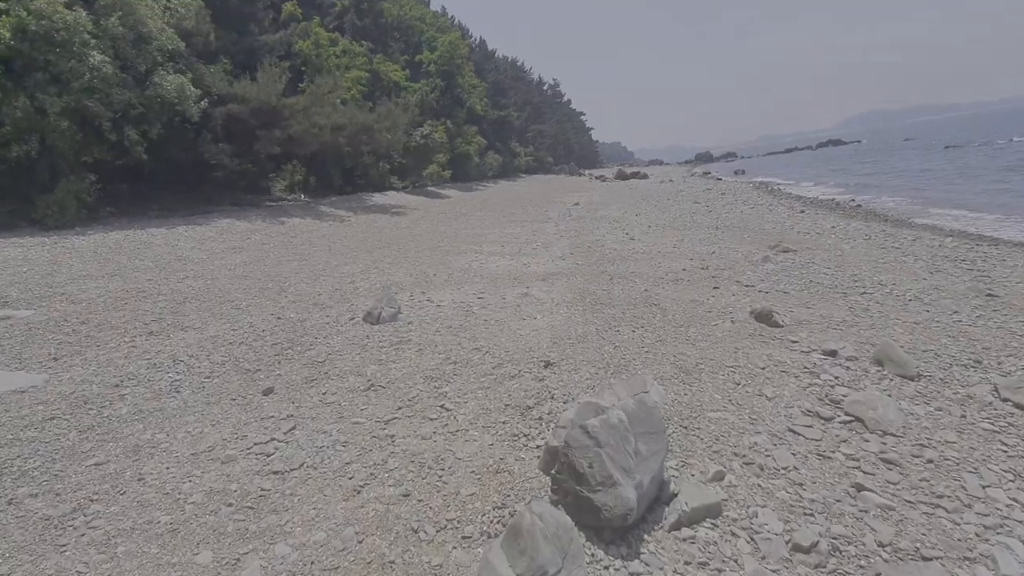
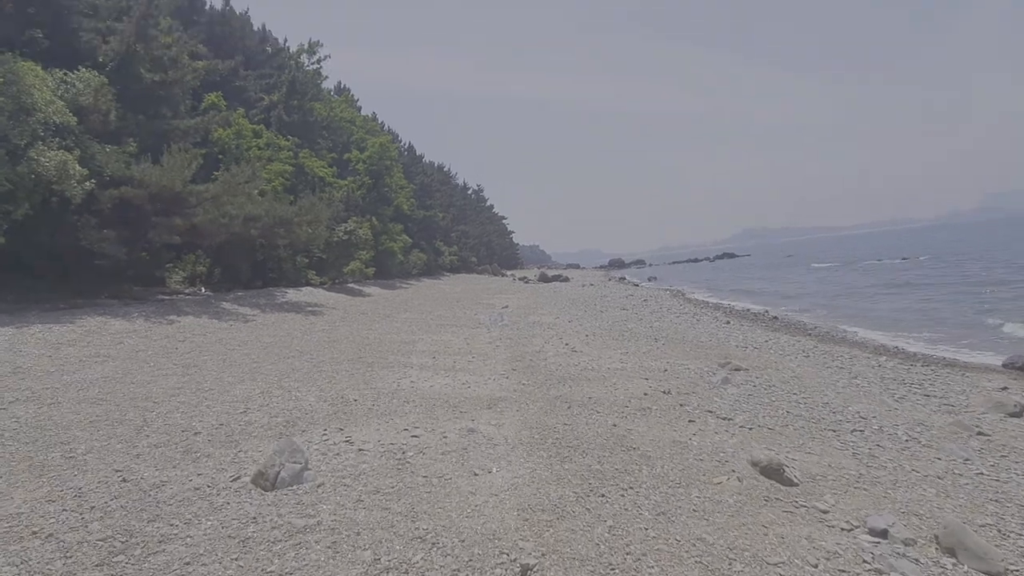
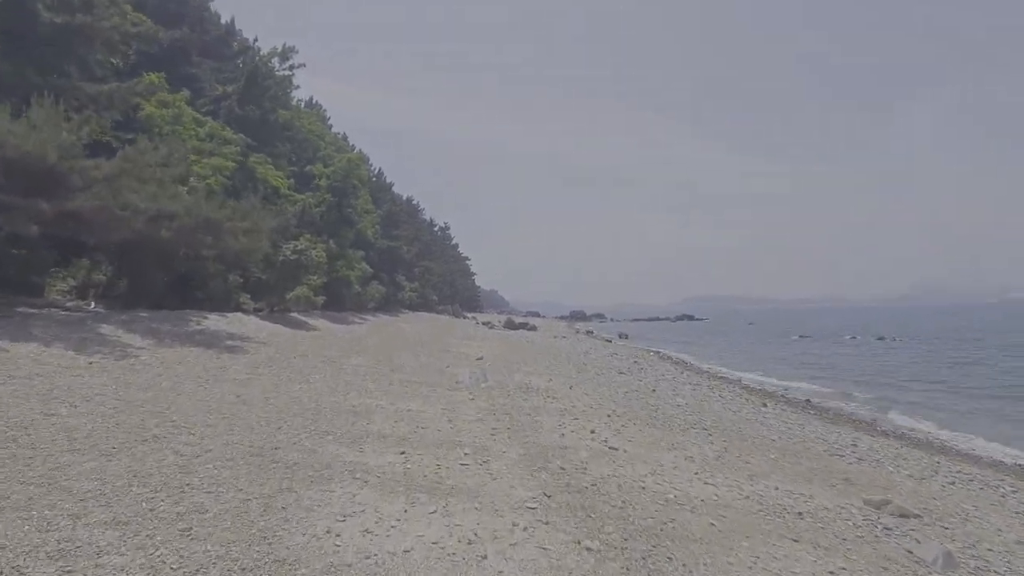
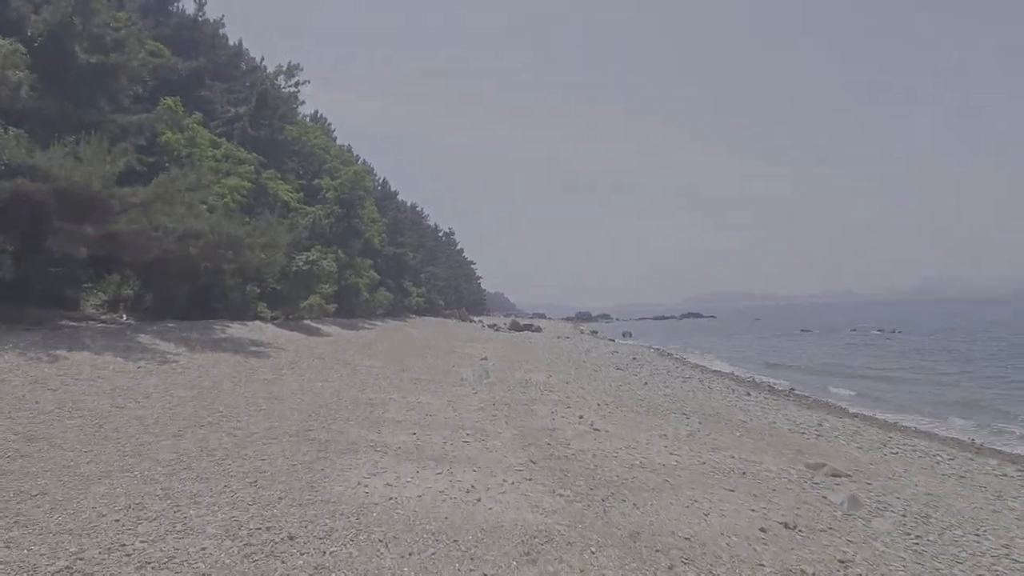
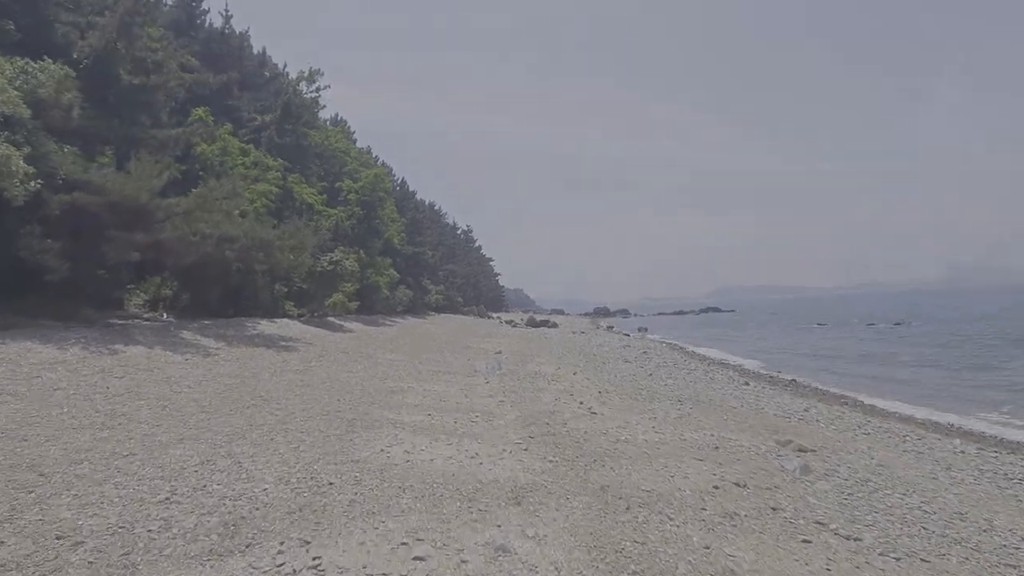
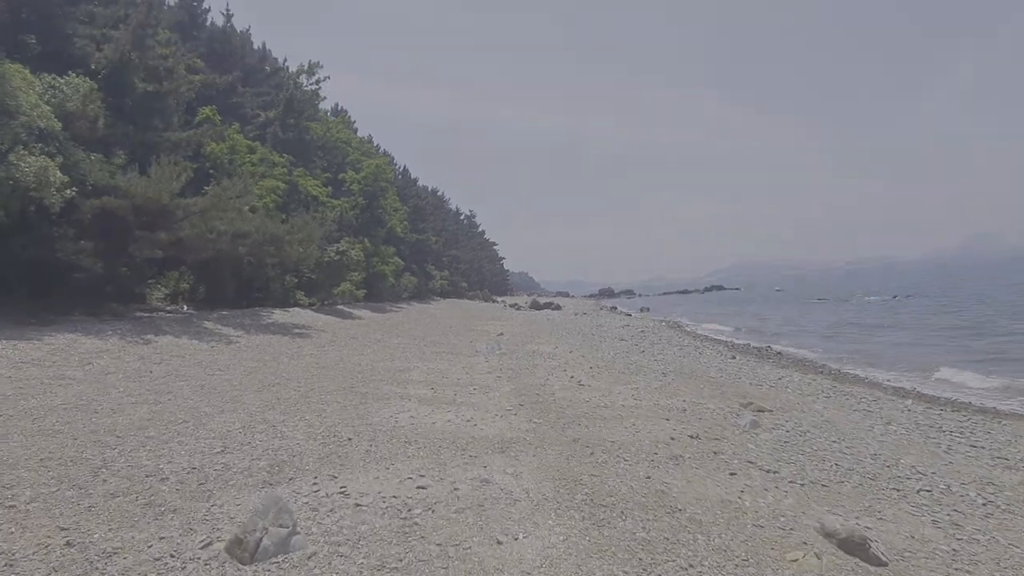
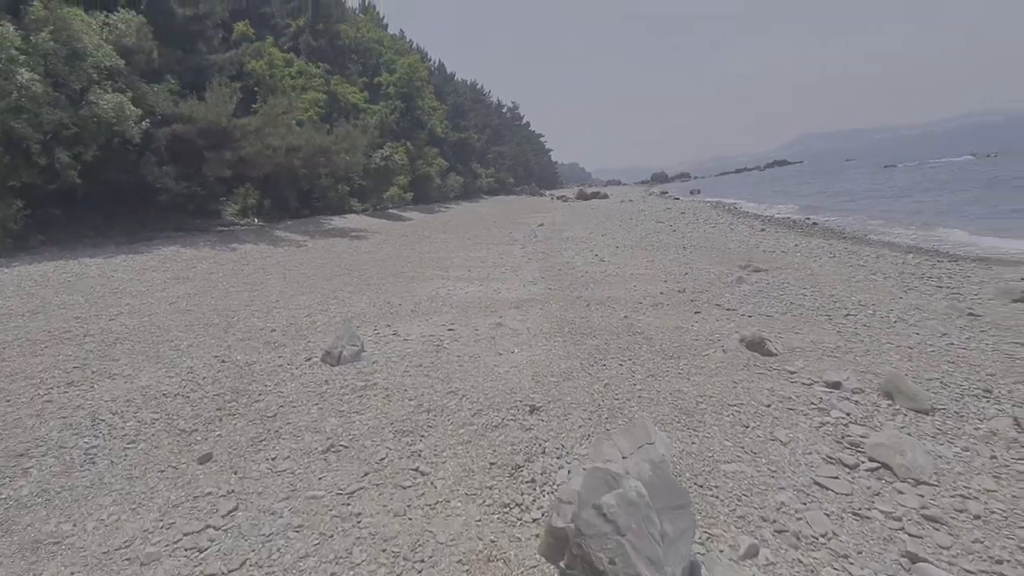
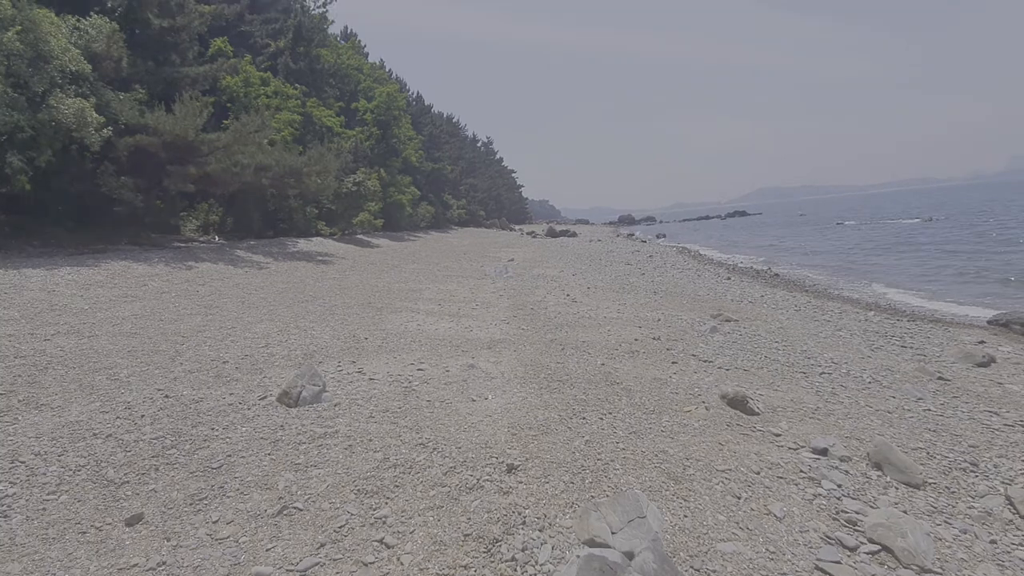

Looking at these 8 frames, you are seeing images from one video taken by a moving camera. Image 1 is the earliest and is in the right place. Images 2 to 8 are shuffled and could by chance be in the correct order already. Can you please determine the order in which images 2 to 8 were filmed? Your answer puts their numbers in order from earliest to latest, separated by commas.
7, 8, 2, 6, 5, 4, 3
